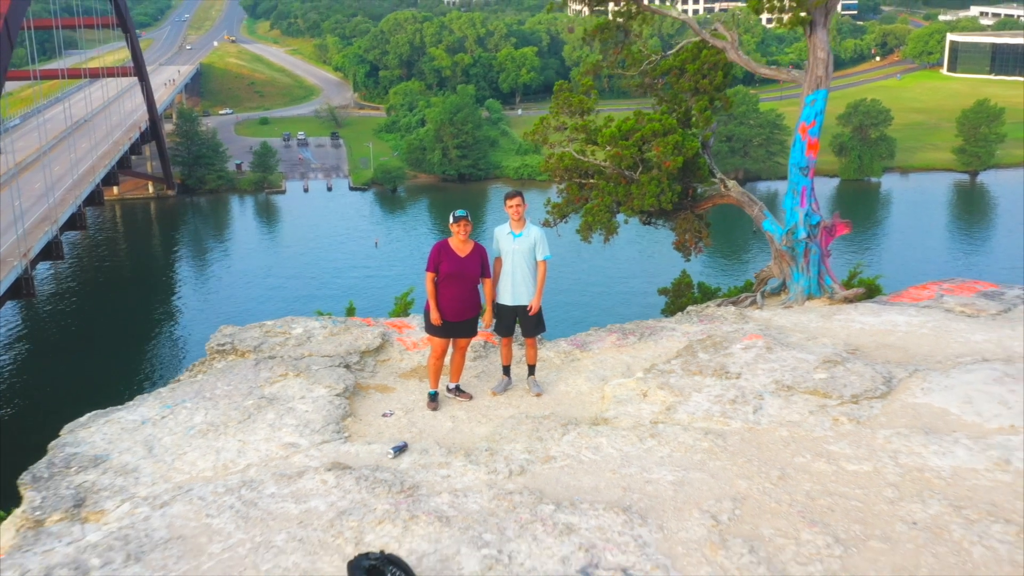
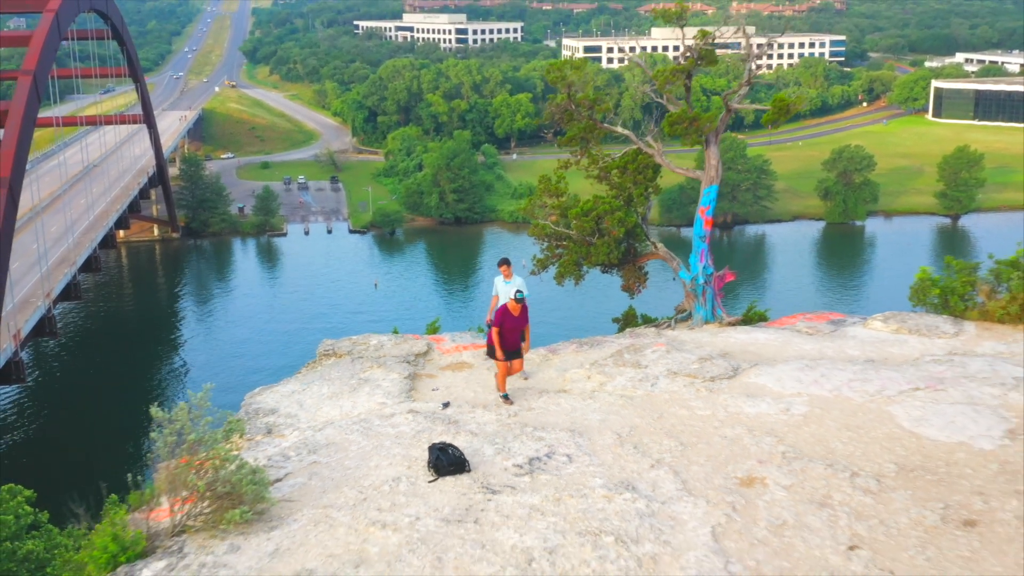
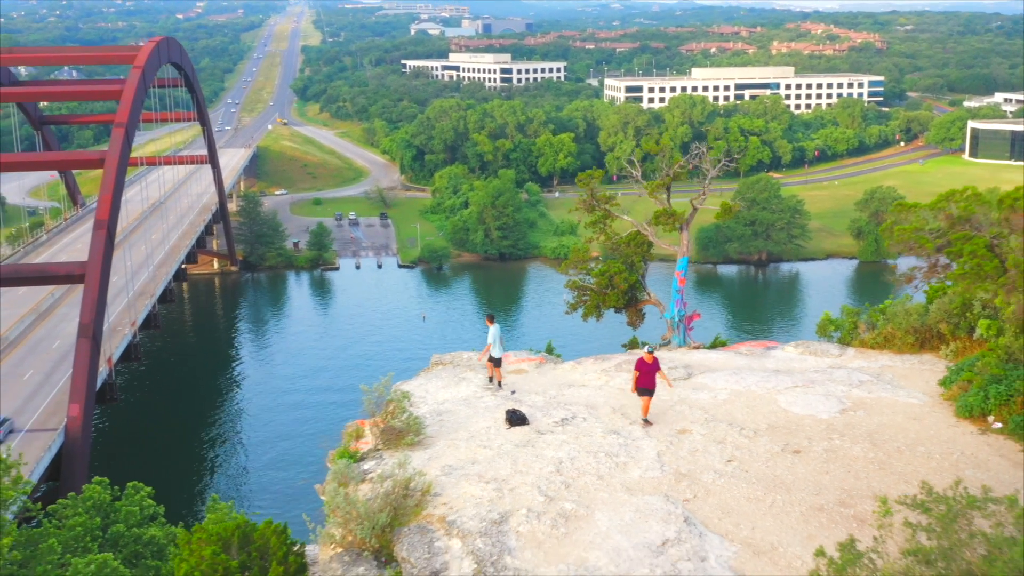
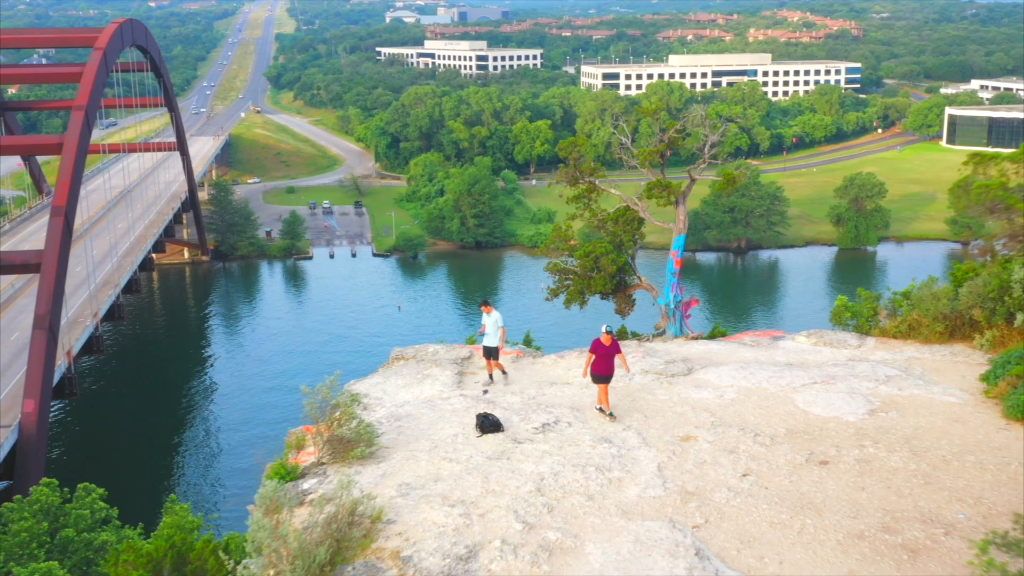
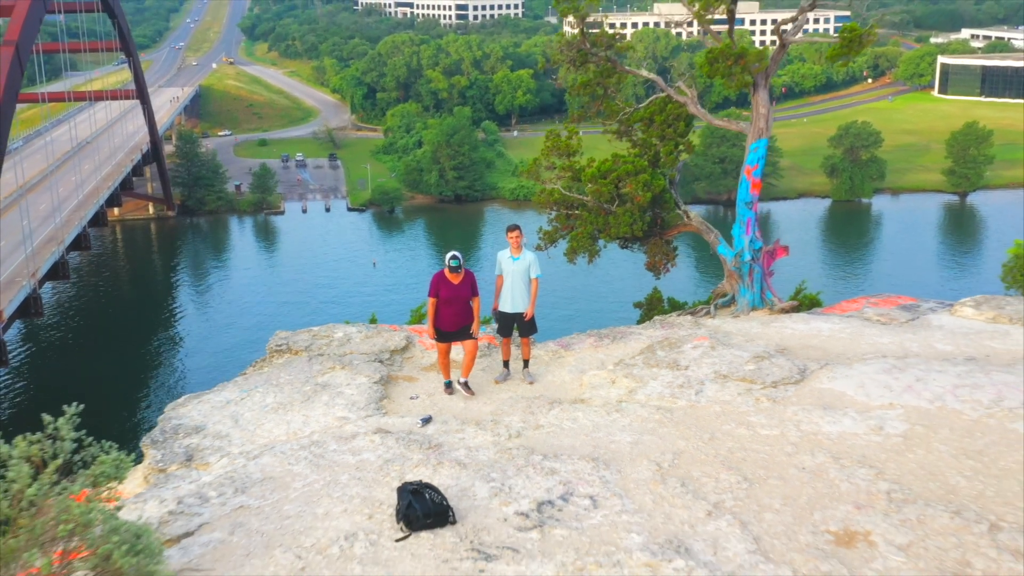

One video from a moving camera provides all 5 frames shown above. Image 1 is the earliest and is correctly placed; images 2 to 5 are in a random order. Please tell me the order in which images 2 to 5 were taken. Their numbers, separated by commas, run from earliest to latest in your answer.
5, 2, 4, 3
